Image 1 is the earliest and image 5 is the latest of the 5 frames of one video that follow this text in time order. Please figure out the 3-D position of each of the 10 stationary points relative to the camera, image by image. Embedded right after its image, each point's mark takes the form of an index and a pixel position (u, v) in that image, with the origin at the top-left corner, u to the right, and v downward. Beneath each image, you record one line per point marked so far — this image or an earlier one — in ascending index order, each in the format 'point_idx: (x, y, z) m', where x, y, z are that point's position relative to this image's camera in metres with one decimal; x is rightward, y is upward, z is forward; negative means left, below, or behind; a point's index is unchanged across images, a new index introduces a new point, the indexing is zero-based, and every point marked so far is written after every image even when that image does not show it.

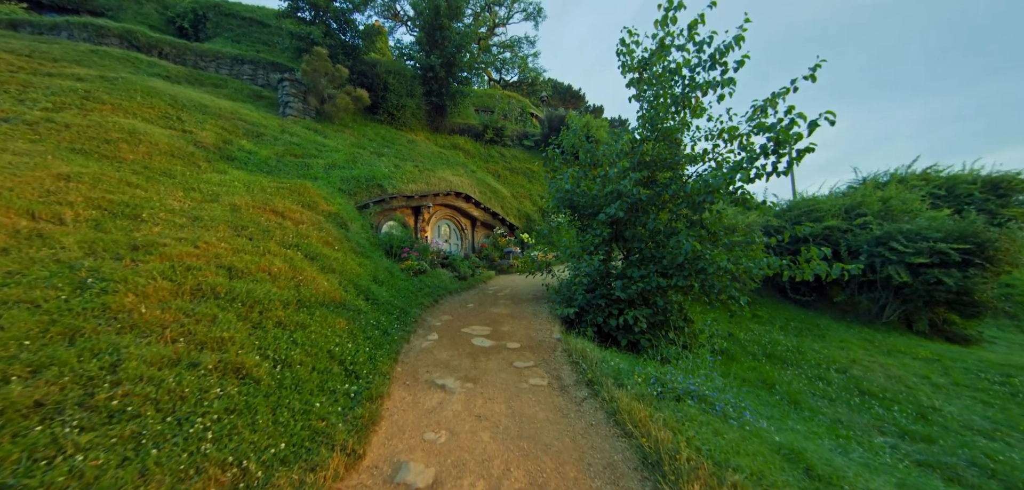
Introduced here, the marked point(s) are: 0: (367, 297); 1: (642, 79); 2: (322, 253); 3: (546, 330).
0: (-2.2, -0.8, +5.5) m
1: (+2.5, +3.2, +7.0) m
2: (-3.0, -0.1, +5.6) m
3: (+0.5, -1.3, +5.7) m
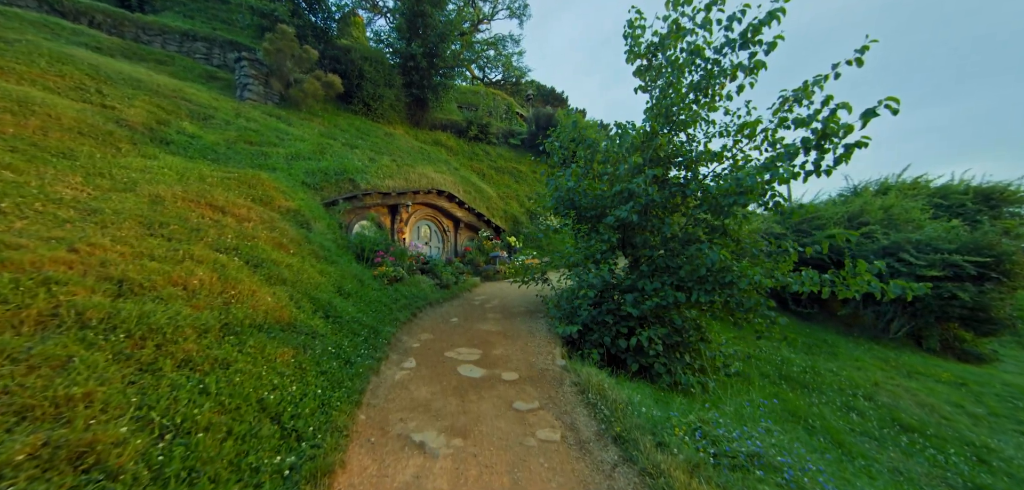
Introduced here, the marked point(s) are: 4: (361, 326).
0: (-2.3, -0.9, +4.4) m
1: (+2.4, +3.1, +6.2) m
2: (-3.0, -0.2, +4.5) m
3: (+0.5, -1.4, +4.8) m
4: (-1.9, -1.0, +4.7) m
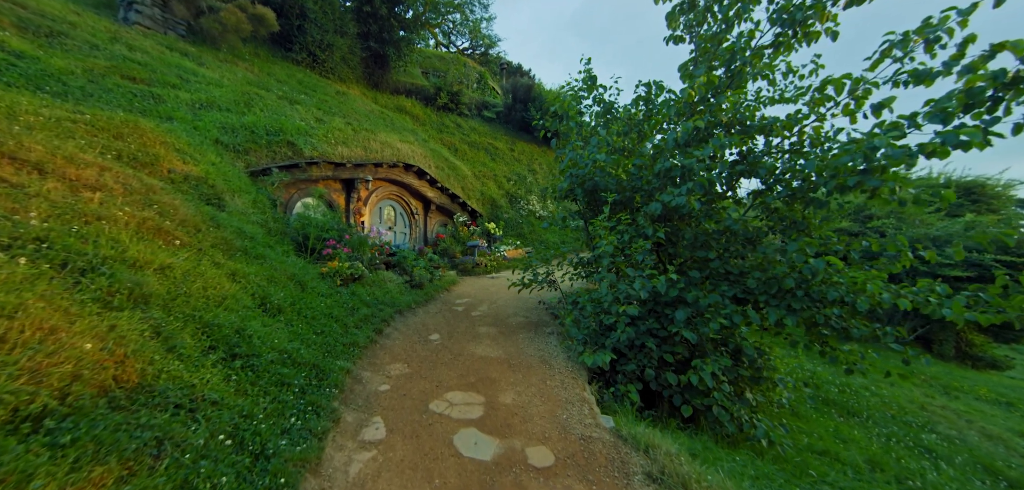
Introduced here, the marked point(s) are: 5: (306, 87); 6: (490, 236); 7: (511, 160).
0: (-2.0, -0.8, +2.6) m
1: (+2.5, +3.1, +4.7) m
2: (-2.8, -0.1, +2.6) m
3: (+0.6, -1.4, +3.3) m
4: (-1.8, -1.0, +2.9) m
5: (-5.5, +4.2, +9.7) m
6: (-0.6, +0.3, +10.1) m
7: (0.0, +3.6, +15.5) m
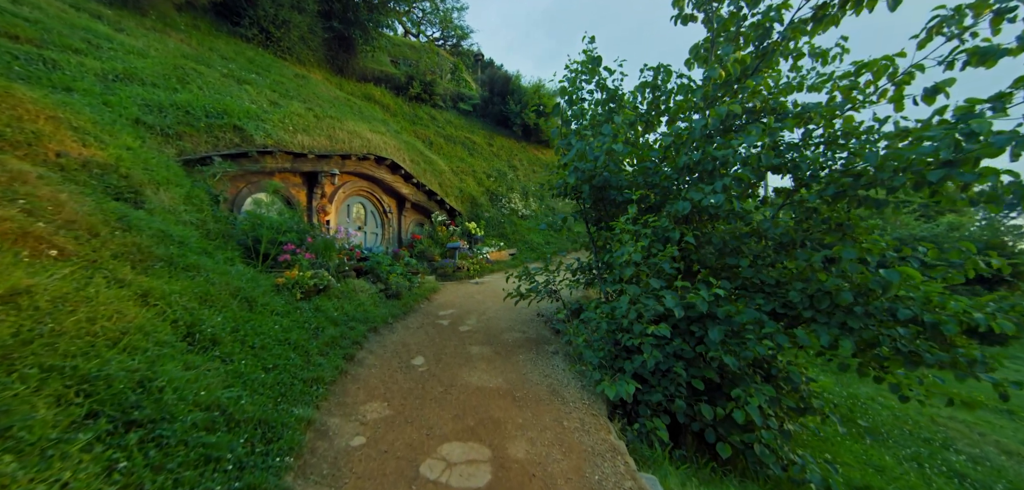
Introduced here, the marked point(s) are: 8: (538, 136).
0: (-1.9, -0.9, +1.7) m
1: (+2.5, +3.1, +4.2) m
2: (-2.7, -0.2, +1.7) m
3: (+0.7, -1.5, +2.6) m
4: (-1.6, -1.1, +2.0) m
5: (-5.9, +4.2, +8.5) m
6: (-1.1, +0.2, +9.3) m
7: (-0.9, +3.6, +14.7) m
8: (+1.3, +5.5, +18.3) m
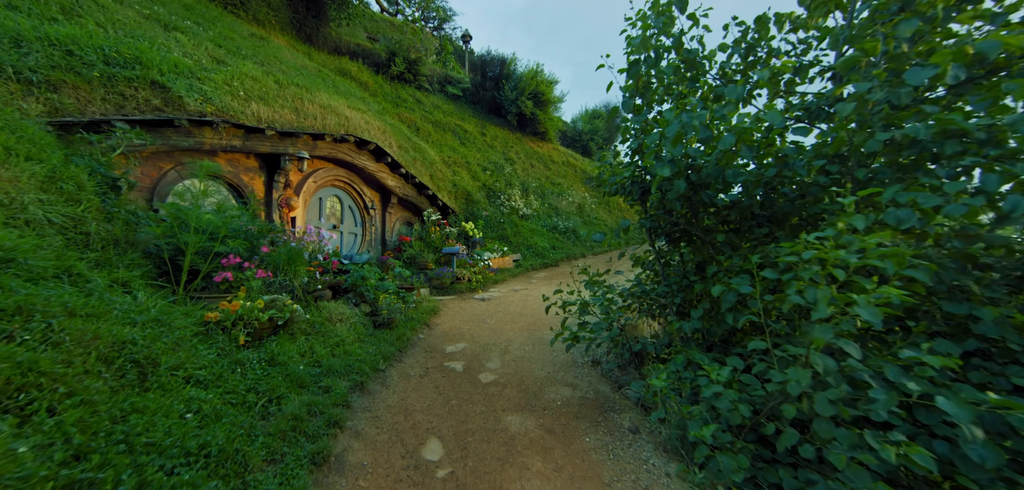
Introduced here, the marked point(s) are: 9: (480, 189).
0: (-1.3, -1.1, +0.2) m
1: (+3.0, +2.8, +2.9) m
2: (-2.0, -0.3, +0.1) m
3: (+1.3, -1.7, +1.3) m
4: (-1.0, -1.2, +0.5) m
5: (-5.6, +4.2, +6.7) m
6: (-0.9, +0.1, +7.8) m
7: (-1.0, +3.6, +13.2) m
8: (+1.0, +5.4, +16.8) m
9: (-0.9, +1.6, +10.4) m
